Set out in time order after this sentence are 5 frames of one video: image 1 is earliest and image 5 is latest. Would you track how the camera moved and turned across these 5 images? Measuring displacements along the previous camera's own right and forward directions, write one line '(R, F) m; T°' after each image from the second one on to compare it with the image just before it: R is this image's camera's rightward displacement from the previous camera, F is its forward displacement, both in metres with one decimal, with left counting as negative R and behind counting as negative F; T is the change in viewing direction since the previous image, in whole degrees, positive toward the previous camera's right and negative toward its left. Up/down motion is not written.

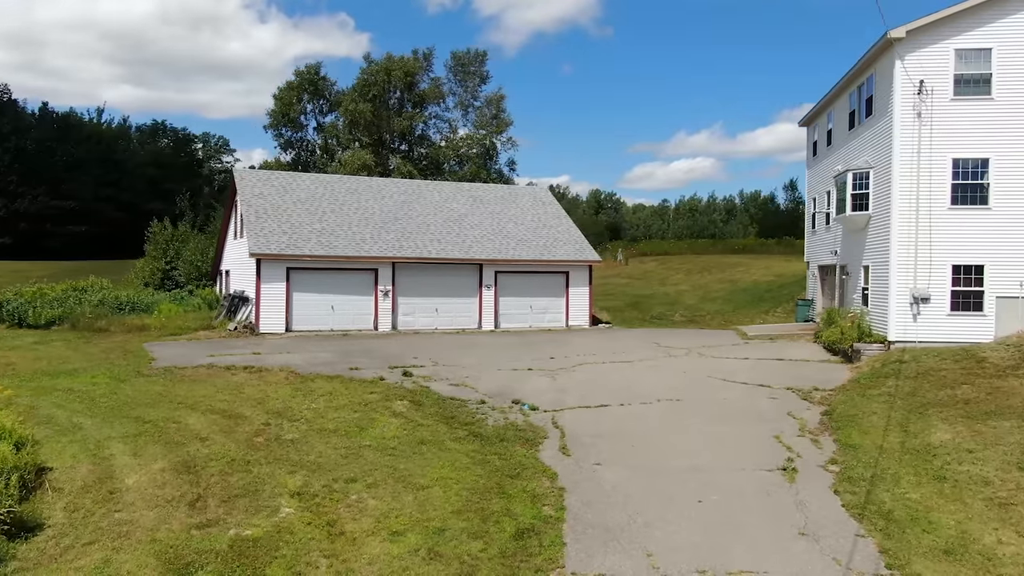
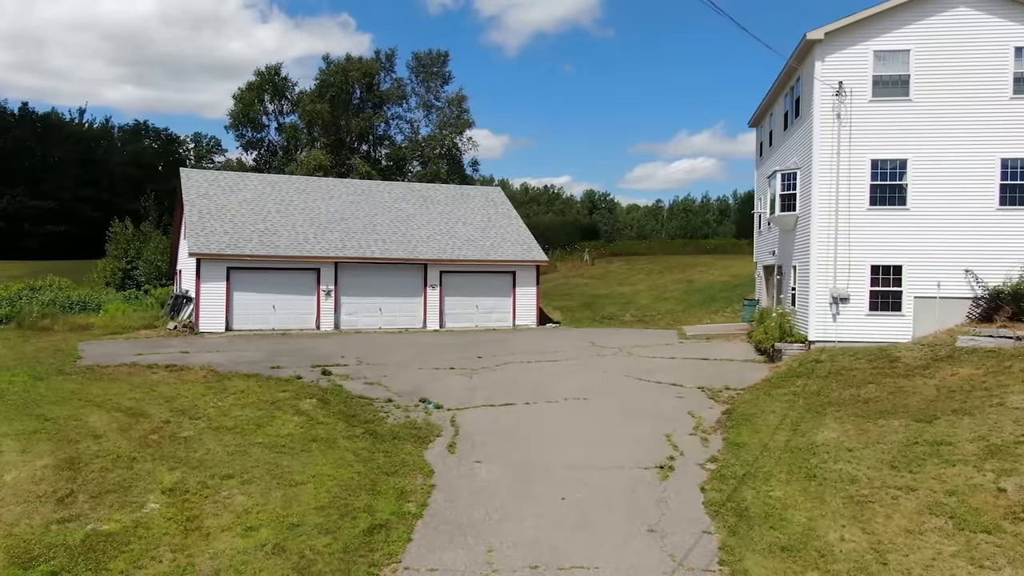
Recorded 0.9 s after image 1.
(+1.7, -0.1) m; 0°
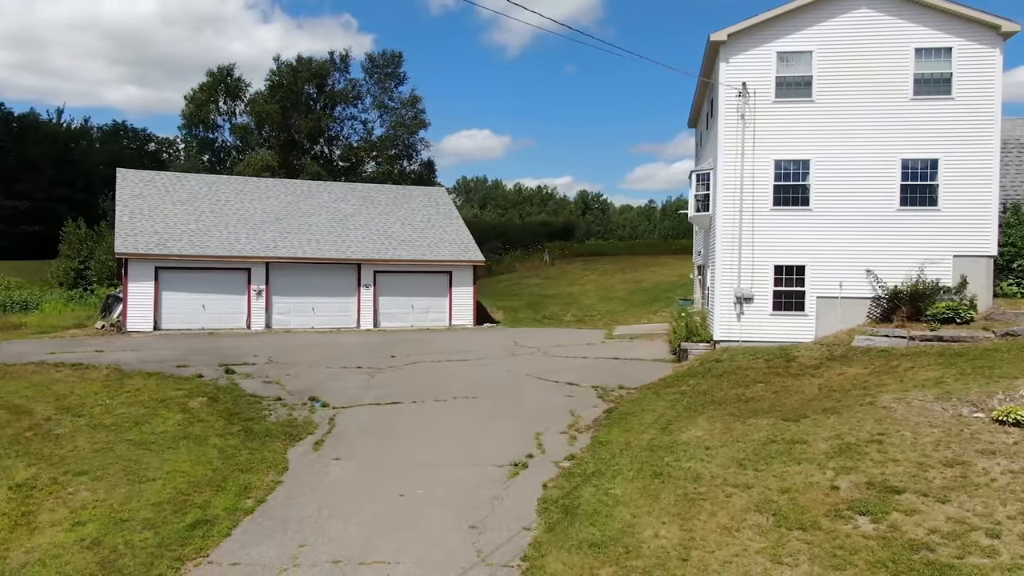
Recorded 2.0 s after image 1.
(+2.1, -0.1) m; 0°
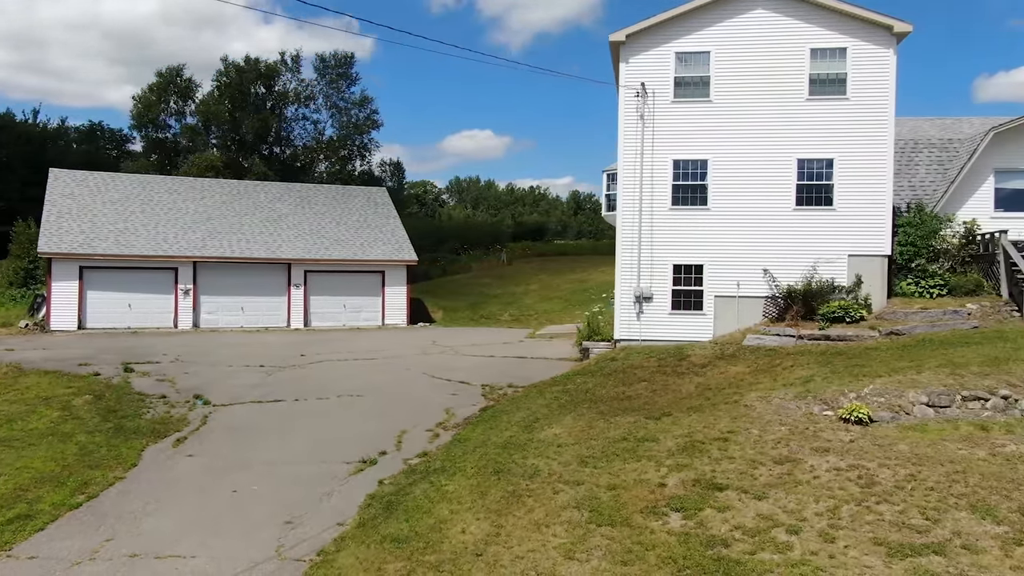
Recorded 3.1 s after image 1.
(+2.2, -0.1) m; 0°
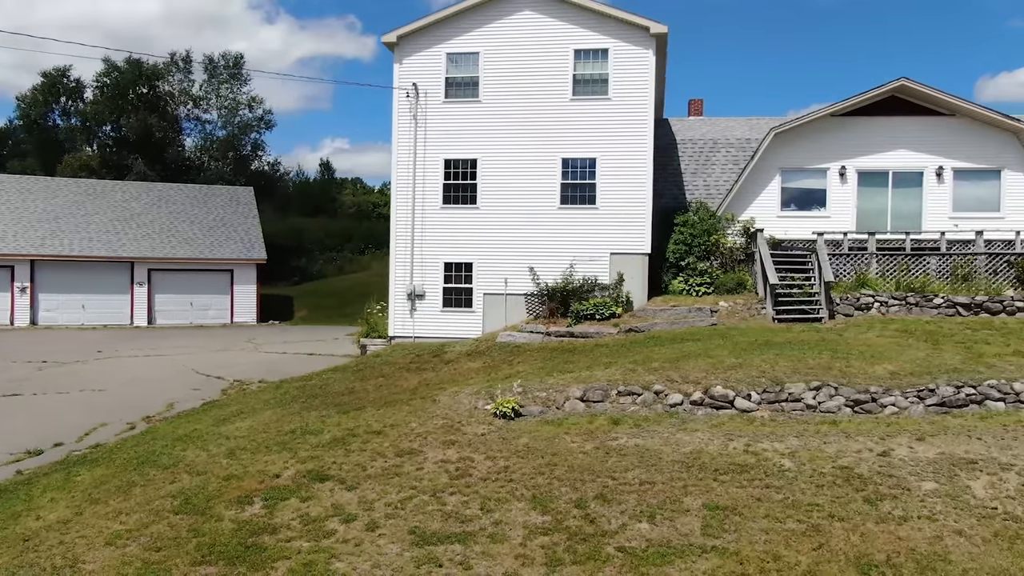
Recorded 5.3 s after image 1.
(+5.2, -0.2) m; -1°
